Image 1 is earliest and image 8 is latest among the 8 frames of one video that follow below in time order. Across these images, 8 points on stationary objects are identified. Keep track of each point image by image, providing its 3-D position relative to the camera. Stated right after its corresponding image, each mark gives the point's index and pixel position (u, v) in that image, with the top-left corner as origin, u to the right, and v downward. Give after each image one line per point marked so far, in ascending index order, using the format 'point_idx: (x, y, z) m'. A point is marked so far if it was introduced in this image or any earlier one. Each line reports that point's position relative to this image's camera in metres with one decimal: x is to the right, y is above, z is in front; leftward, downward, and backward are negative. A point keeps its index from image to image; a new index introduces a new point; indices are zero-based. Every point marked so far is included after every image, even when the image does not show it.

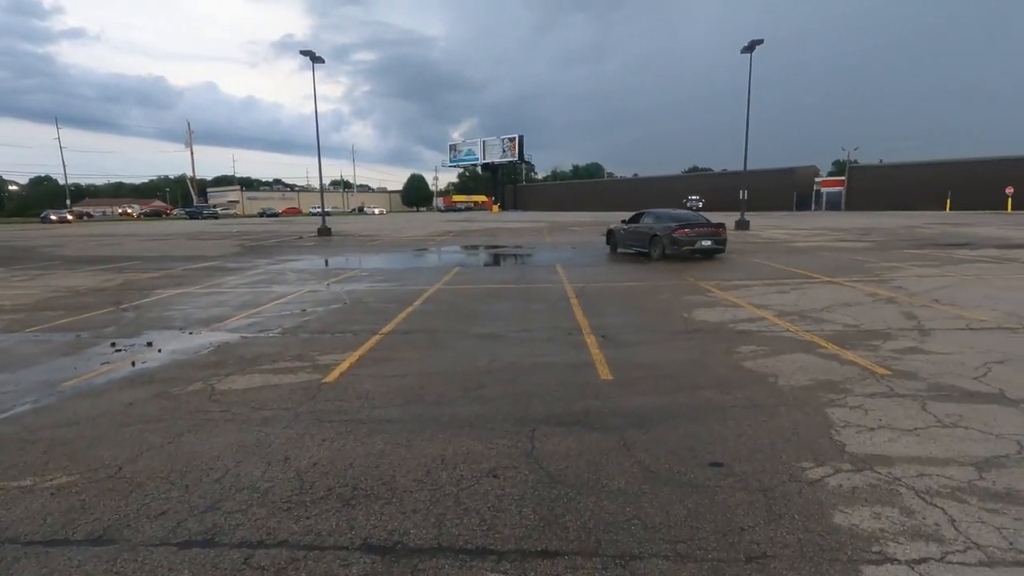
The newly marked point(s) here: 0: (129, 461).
0: (-3.0, -1.4, +4.2) m
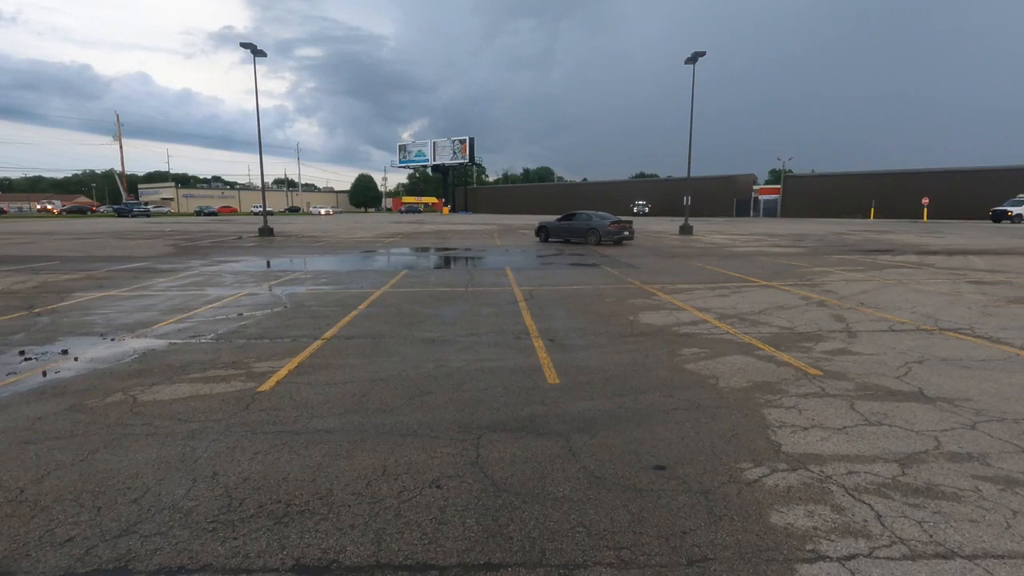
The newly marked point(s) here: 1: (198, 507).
0: (-3.4, -1.4, +3.8) m
1: (-2.1, -1.4, +3.5) m
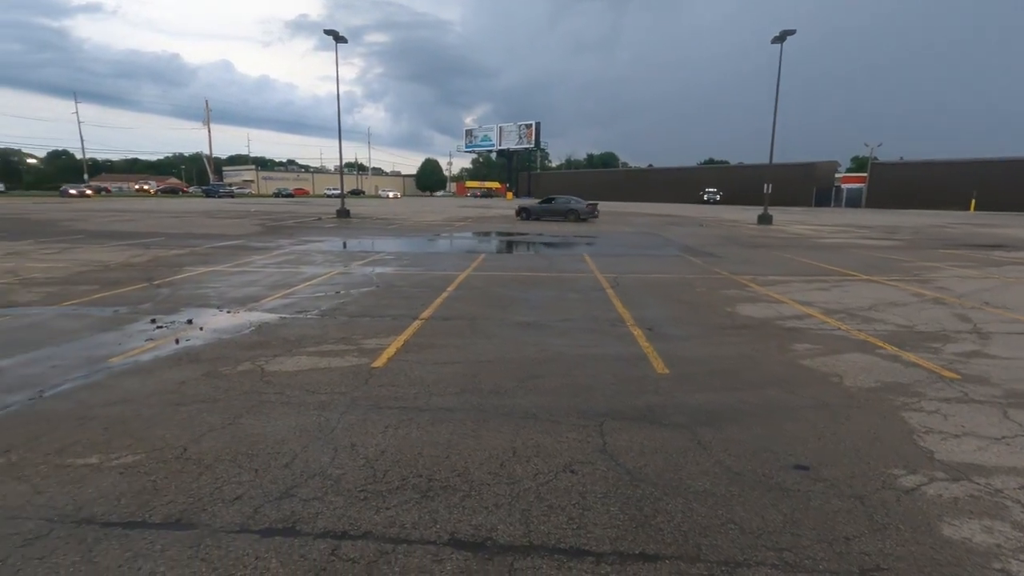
0: (-2.5, -1.2, +4.1) m
1: (-1.1, -1.3, +3.7) m
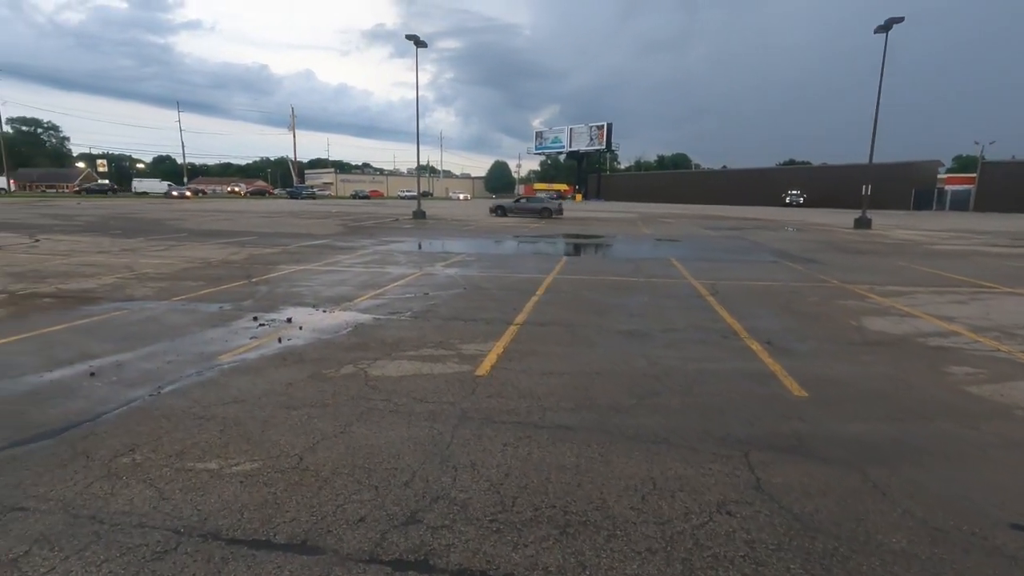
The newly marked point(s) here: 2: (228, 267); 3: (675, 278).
0: (-1.5, -1.2, +4.0) m
1: (-0.3, -1.3, +3.4) m
2: (-7.0, +0.5, +13.1) m
3: (+3.8, +0.2, +12.6) m
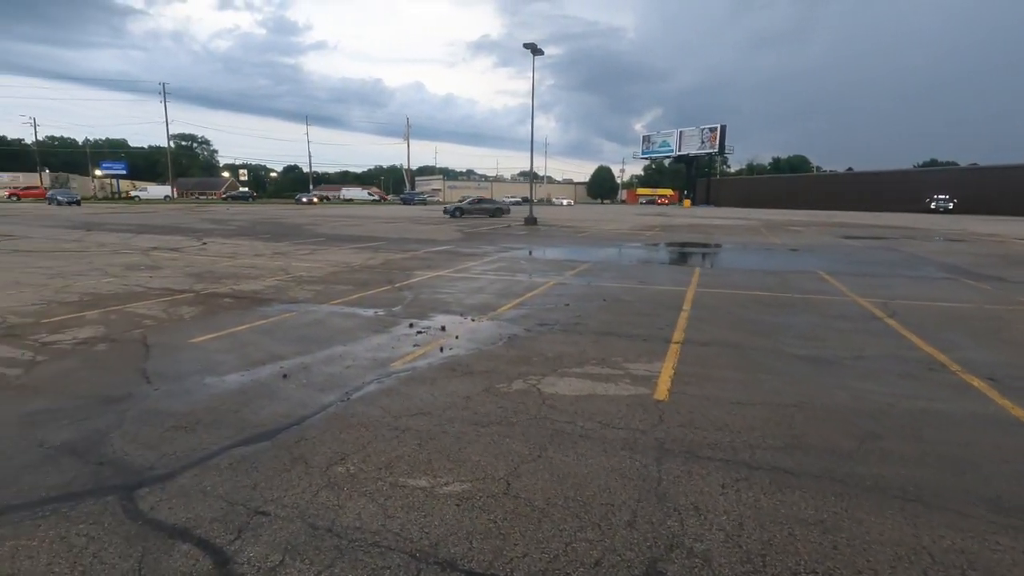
0: (0.0, -1.3, +3.8) m
1: (+1.1, -1.5, +3.0) m
2: (-3.7, +0.4, +13.8) m
3: (+6.8, -0.2, +11.4) m
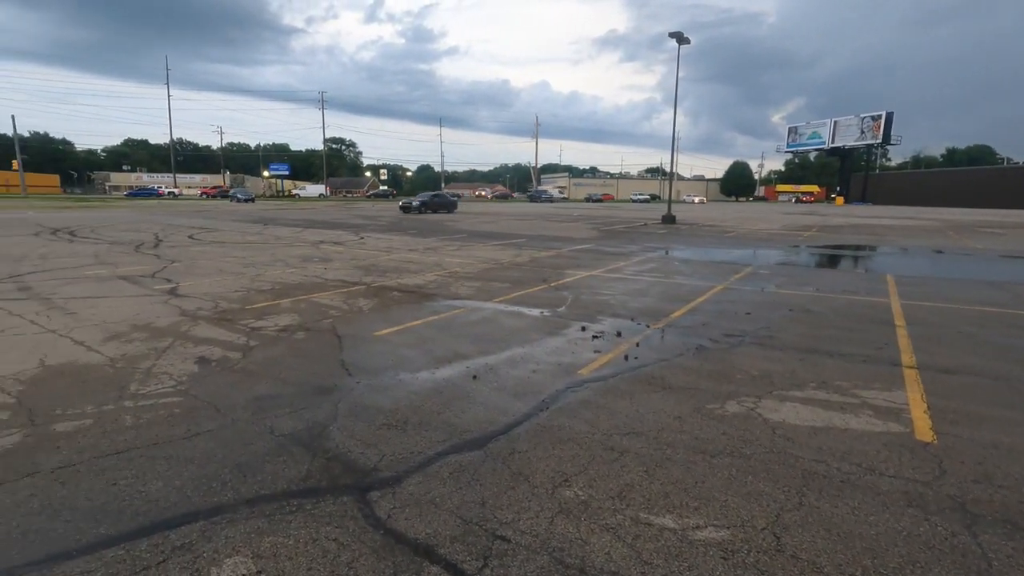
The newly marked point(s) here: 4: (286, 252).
0: (+1.6, -1.4, +3.2) m
1: (+2.5, -1.6, +2.1) m
2: (+0.2, +0.5, +13.7) m
3: (+9.9, -0.5, +9.0) m
4: (-6.9, +1.1, +16.4) m
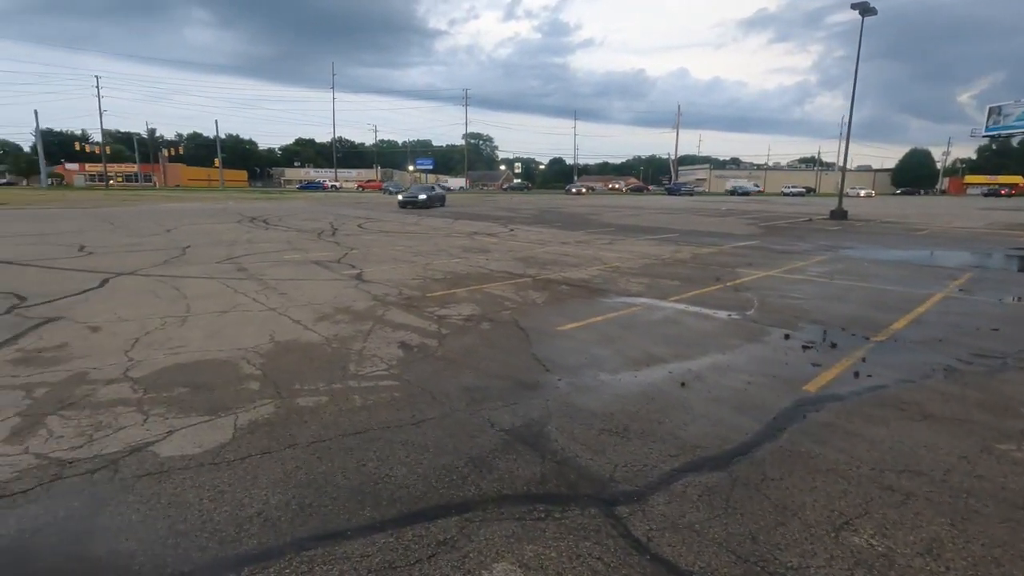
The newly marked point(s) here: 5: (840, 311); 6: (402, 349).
0: (+3.0, -1.5, +2.3) m
1: (+3.6, -1.7, +1.1) m
2: (+4.2, +0.5, +12.9) m
3: (+12.5, -0.9, +6.1) m
4: (-2.1, +1.5, +17.2) m
5: (+5.2, -0.4, +8.6) m
6: (-1.3, -0.7, +6.4) m
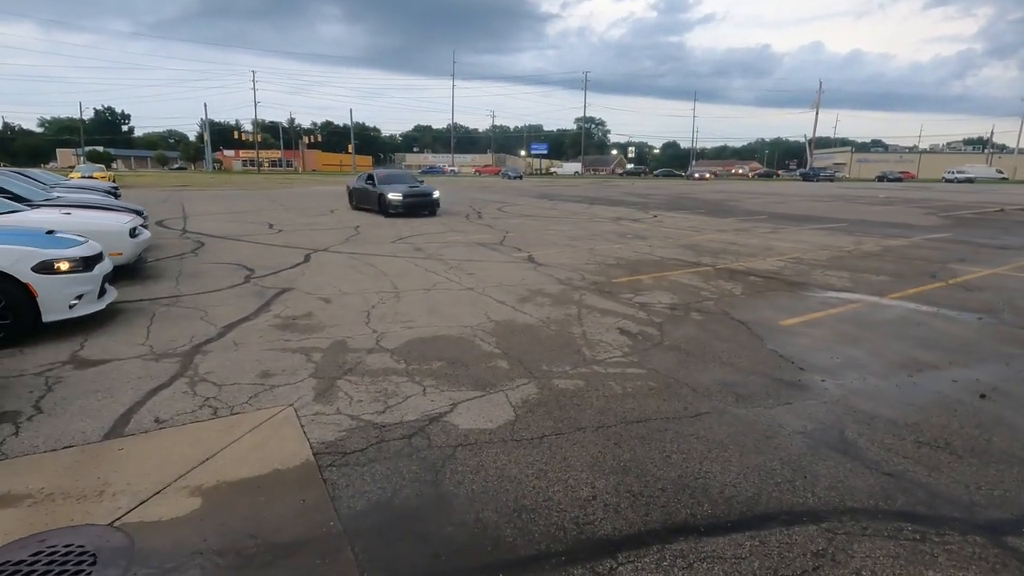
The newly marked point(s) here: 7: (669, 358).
0: (+4.7, -1.6, +1.5) m
1: (+5.1, -1.9, +0.2) m
2: (+8.0, +0.6, +11.5) m
3: (+14.8, -1.3, +3.4) m
4: (+2.6, +1.9, +16.9) m
5: (+8.2, -0.4, +7.2) m
6: (+1.3, -0.6, +6.2) m
7: (+1.6, -0.7, +5.5) m
